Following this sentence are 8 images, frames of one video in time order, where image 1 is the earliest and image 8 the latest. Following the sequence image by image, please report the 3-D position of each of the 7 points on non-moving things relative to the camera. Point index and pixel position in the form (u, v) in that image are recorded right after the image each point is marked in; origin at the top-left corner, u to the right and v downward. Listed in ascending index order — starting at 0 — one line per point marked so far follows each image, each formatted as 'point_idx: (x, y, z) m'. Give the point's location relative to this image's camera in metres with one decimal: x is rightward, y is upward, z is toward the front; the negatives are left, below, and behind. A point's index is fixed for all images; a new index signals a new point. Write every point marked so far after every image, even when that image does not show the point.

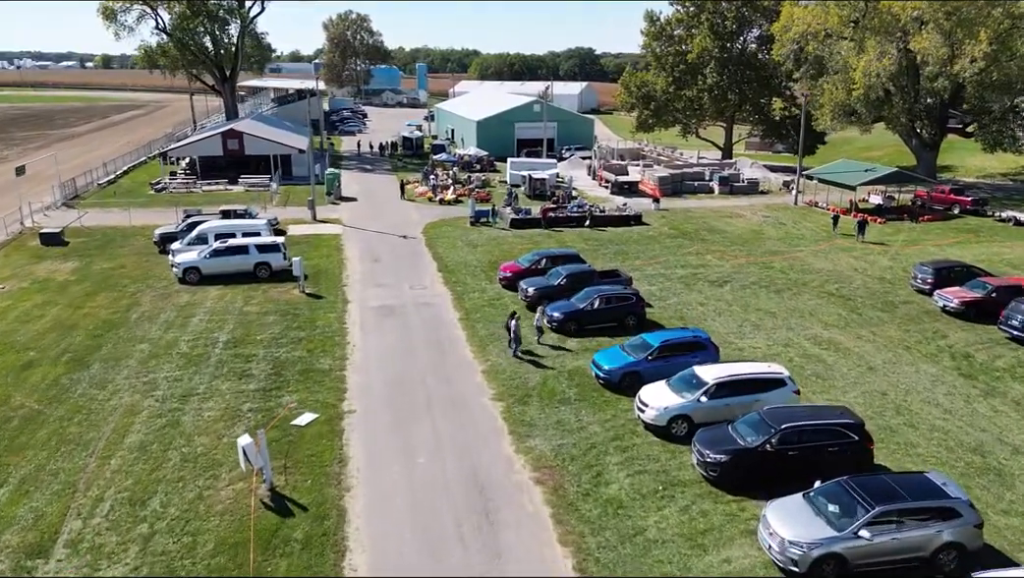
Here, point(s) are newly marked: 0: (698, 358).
0: (+5.0, -1.9, +19.4) m
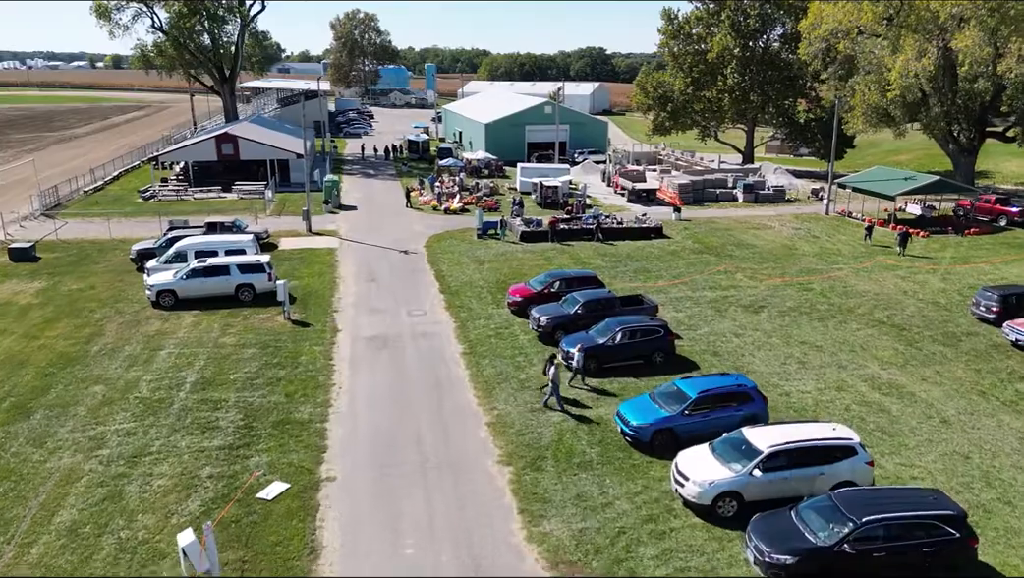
0: (+5.3, -2.8, +16.4) m
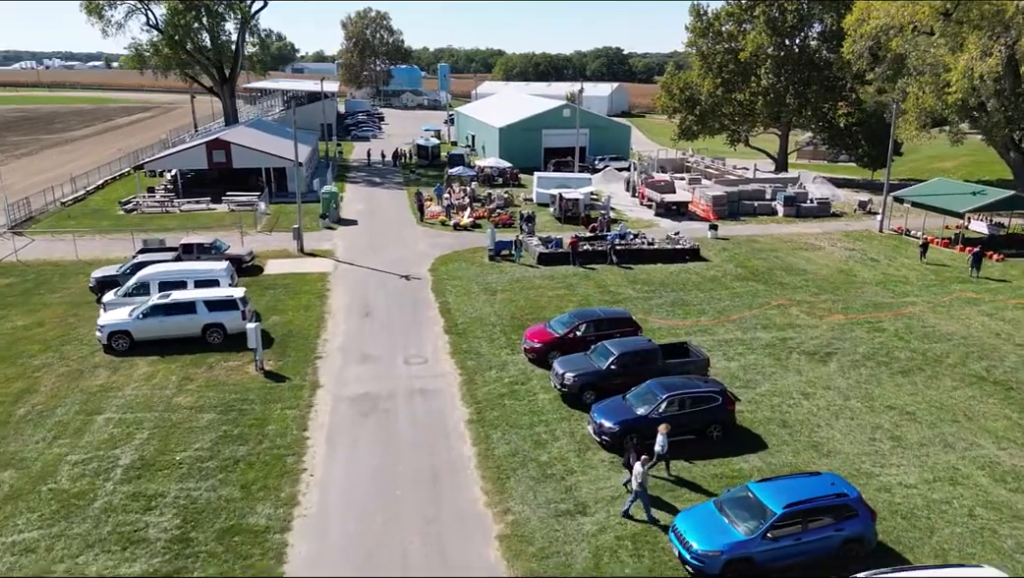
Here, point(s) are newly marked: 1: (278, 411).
0: (+5.6, -4.1, +12.1) m
1: (-5.8, -3.0, +17.7) m
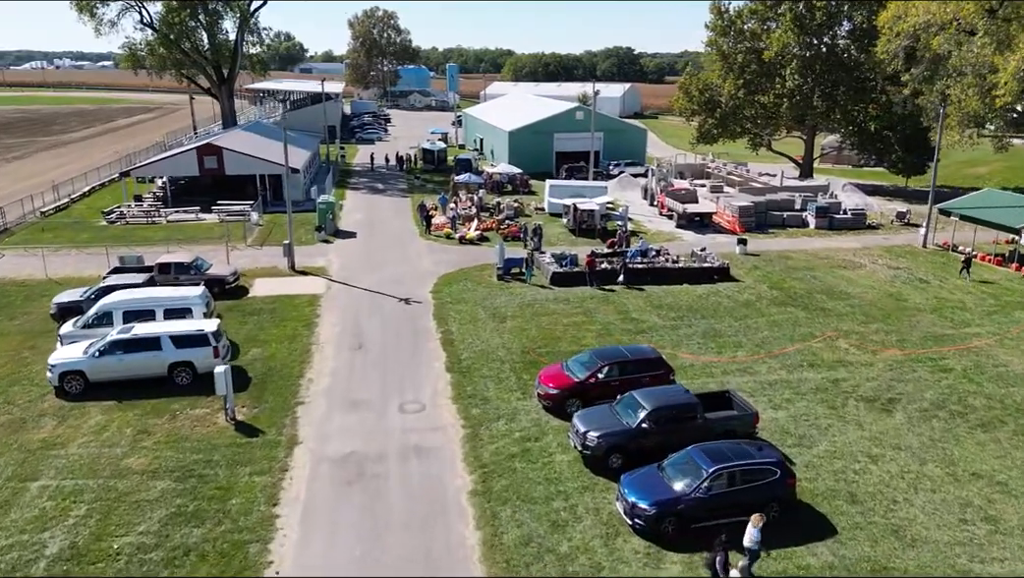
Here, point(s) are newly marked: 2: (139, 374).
0: (+5.8, -5.1, +9.2) m
1: (-5.5, -3.9, +14.8) m
2: (-9.8, -2.2, +18.8) m
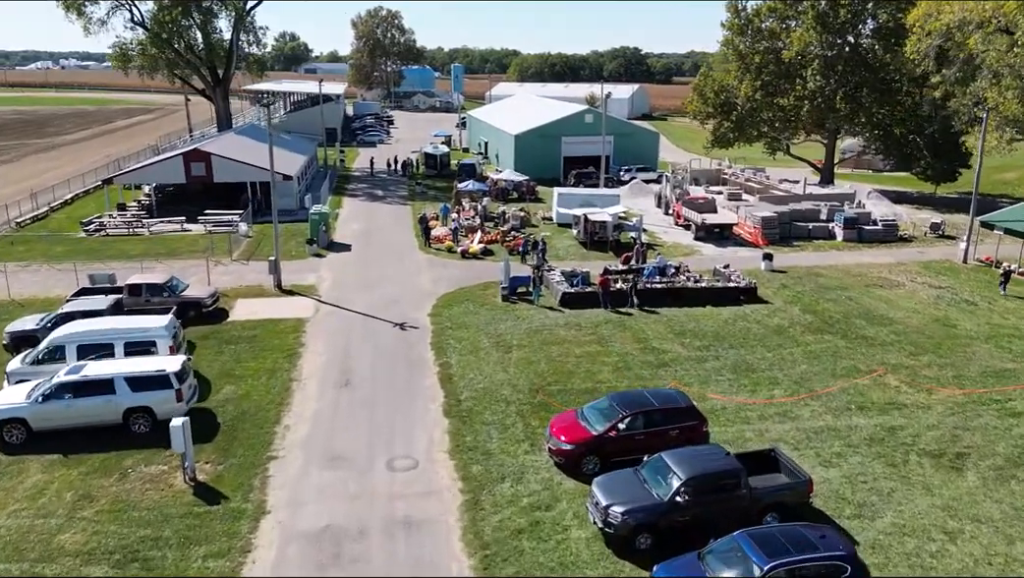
0: (+5.9, -5.9, +6.6) m
1: (-5.4, -4.7, +12.3) m
2: (-9.7, -3.0, +16.4) m
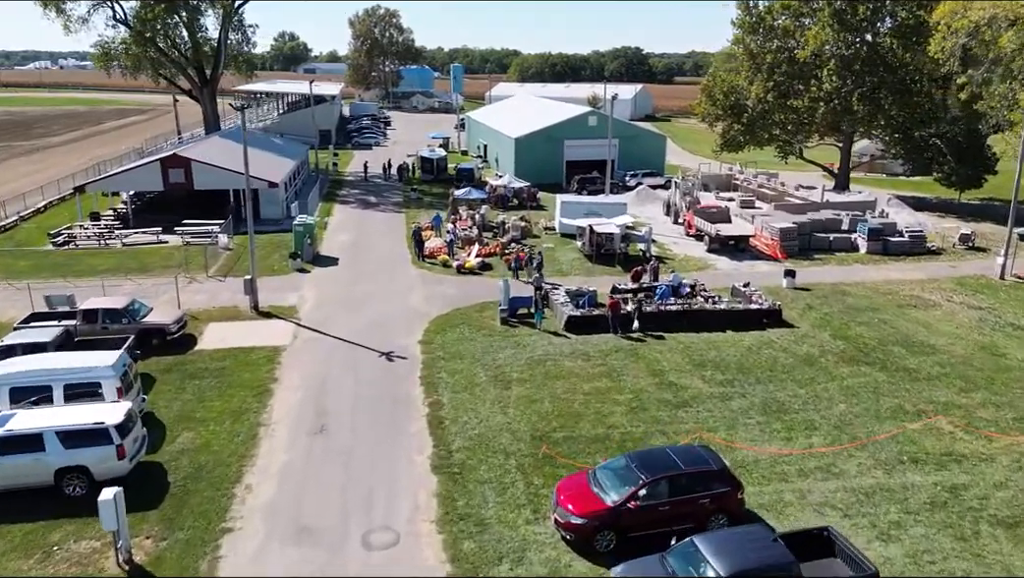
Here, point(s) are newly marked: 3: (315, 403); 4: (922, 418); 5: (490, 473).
0: (+5.9, -6.7, +4.2) m
1: (-5.4, -5.5, +9.9) m
2: (-9.7, -3.8, +13.9) m
3: (-5.0, -2.9, +18.2) m
4: (+10.3, -3.2, +17.8) m
5: (-0.5, -3.9, +15.2) m
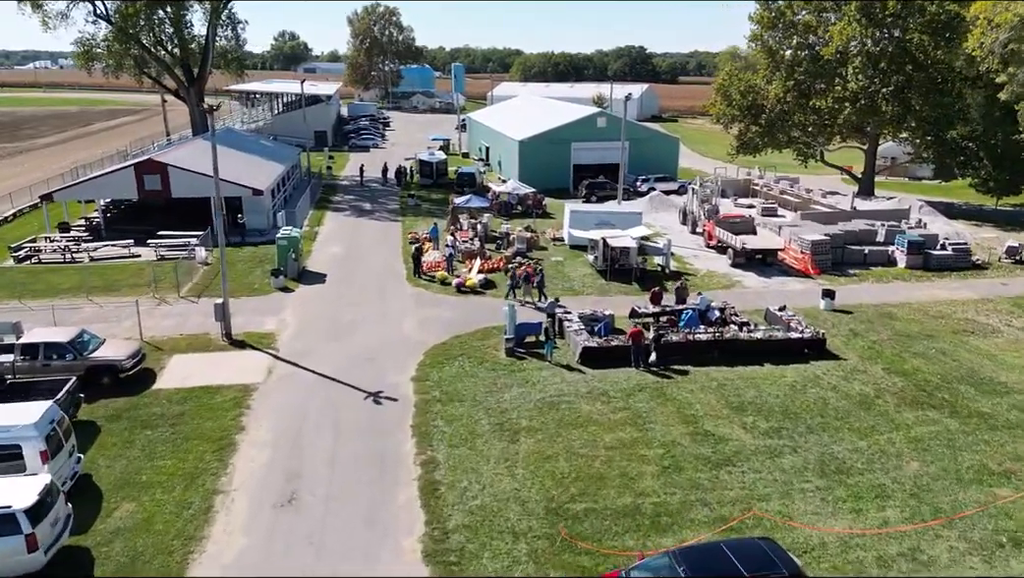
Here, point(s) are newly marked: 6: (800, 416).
0: (+6.0, -7.4, +1.2) m
1: (-5.2, -6.2, +7.0) m
2: (-9.5, -4.6, +11.0) m
3: (-4.8, -3.7, +15.3) m
4: (+10.5, -4.0, +14.9) m
5: (-0.3, -4.7, +12.3) m
6: (+7.1, -3.2, +17.6) m
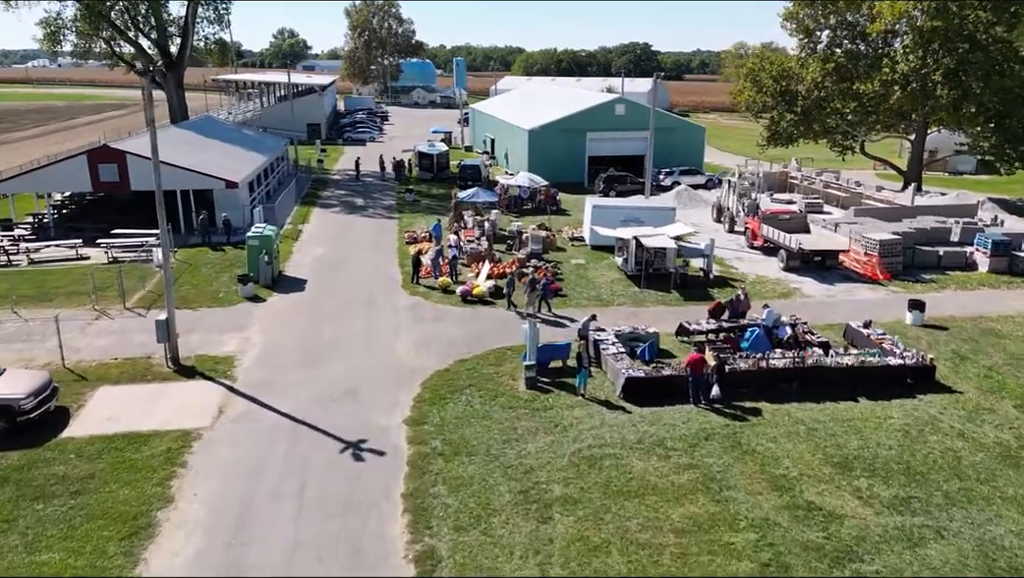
0: (+6.5, -7.7, -3.4) m
1: (-4.8, -6.6, +2.4) m
2: (-9.0, -4.9, +6.4) m
3: (-4.3, -4.0, +10.7) m
4: (+11.0, -4.3, +10.3) m
5: (+0.2, -5.0, +7.7) m
6: (+7.6, -3.5, +13.0) m
